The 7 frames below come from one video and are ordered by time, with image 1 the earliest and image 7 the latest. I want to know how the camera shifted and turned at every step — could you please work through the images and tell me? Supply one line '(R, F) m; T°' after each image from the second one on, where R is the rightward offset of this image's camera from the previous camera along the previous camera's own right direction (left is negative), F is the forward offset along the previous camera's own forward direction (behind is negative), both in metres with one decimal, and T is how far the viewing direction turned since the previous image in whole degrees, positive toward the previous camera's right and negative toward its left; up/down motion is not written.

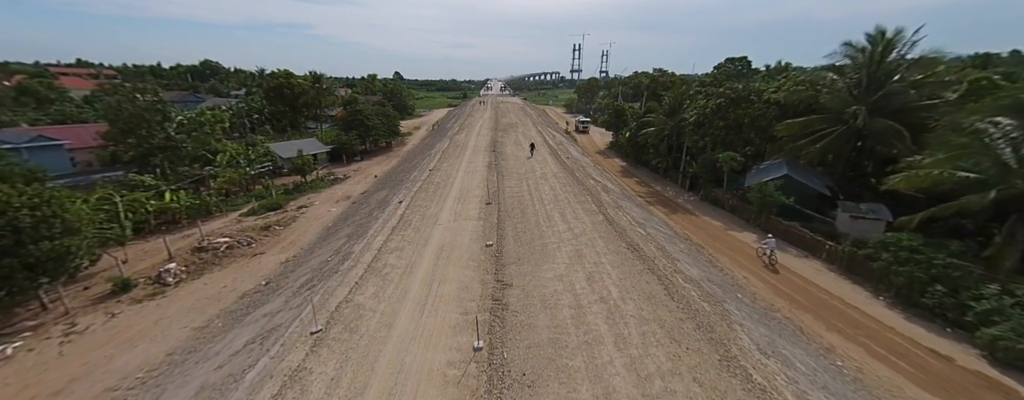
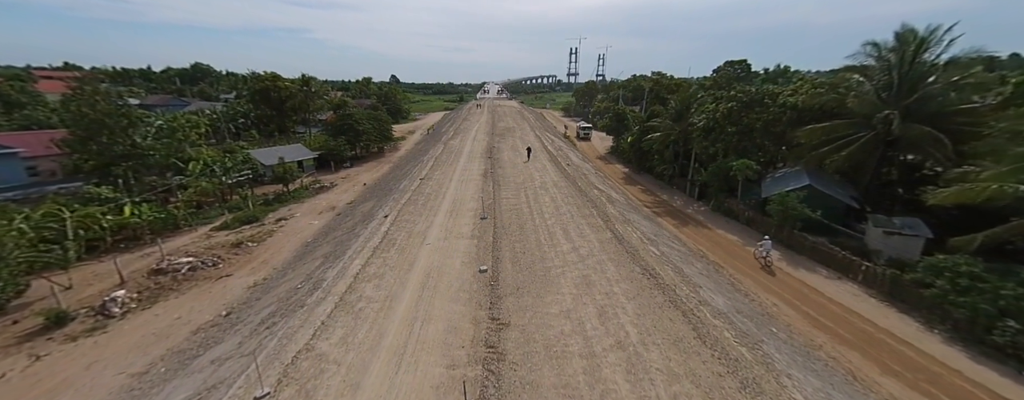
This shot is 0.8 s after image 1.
(0.0, +1.6) m; 0°
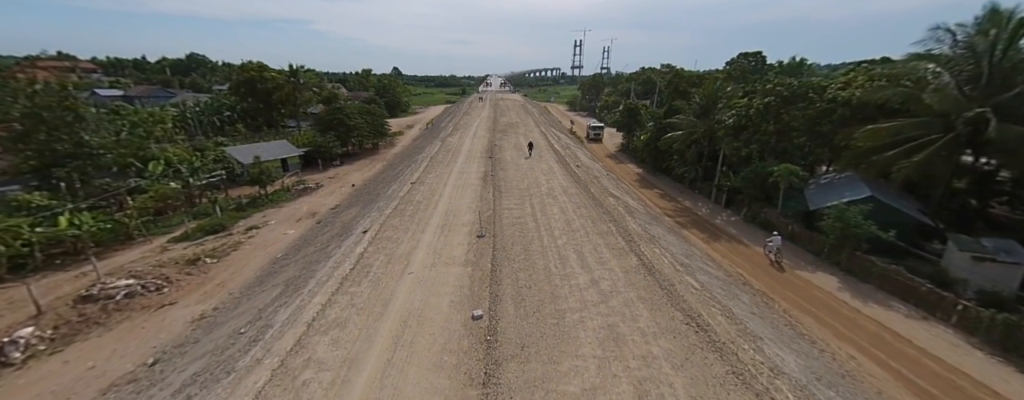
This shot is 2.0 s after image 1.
(0.0, +2.6) m; 0°
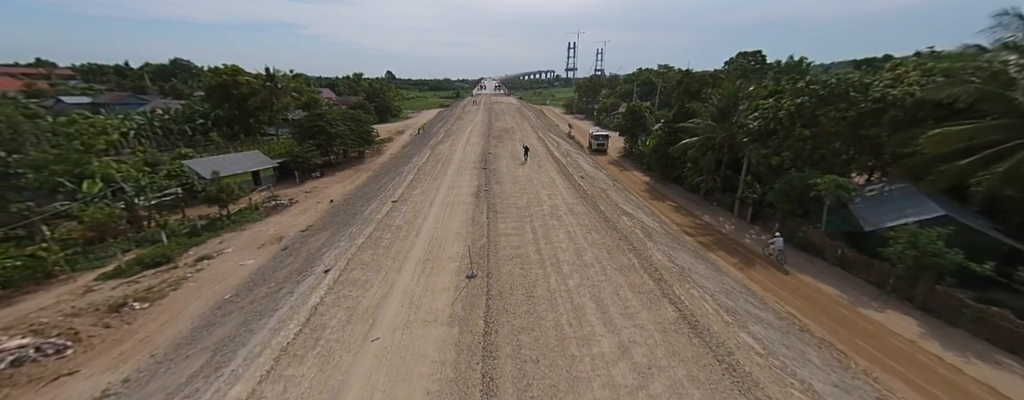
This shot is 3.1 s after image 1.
(0.0, +2.6) m; +1°
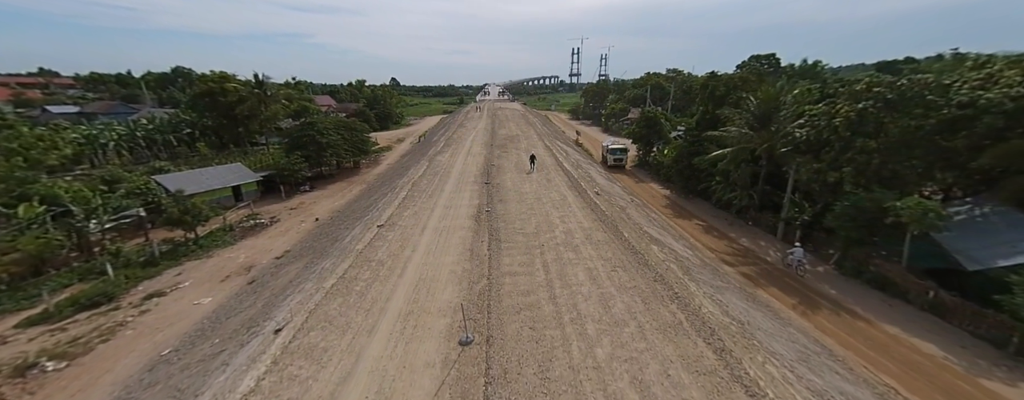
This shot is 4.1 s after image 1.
(-0.1, +2.5) m; -1°
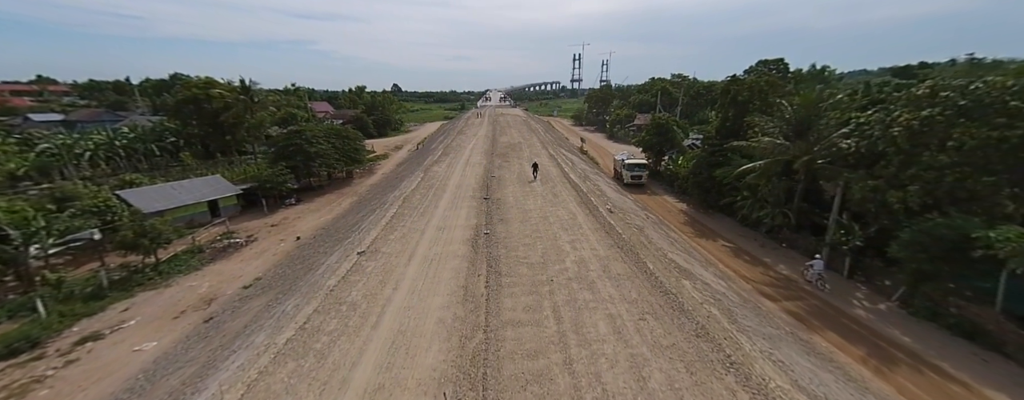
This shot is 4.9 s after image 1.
(0.0, +2.0) m; 0°
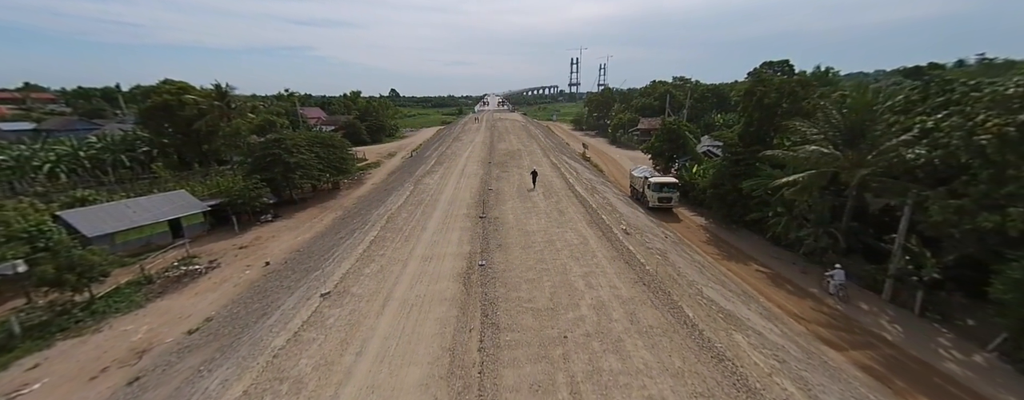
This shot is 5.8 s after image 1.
(0.0, +2.3) m; 0°
